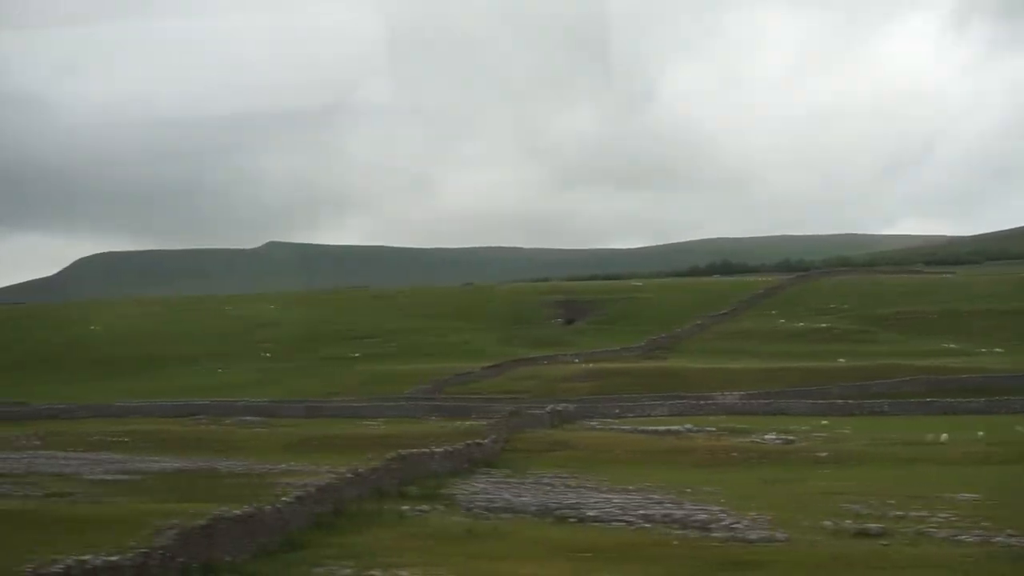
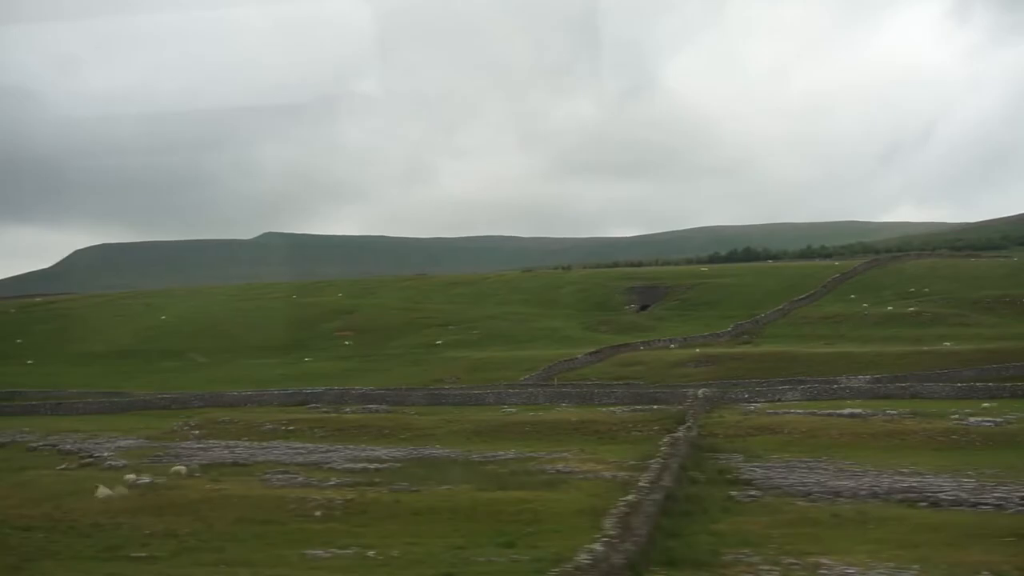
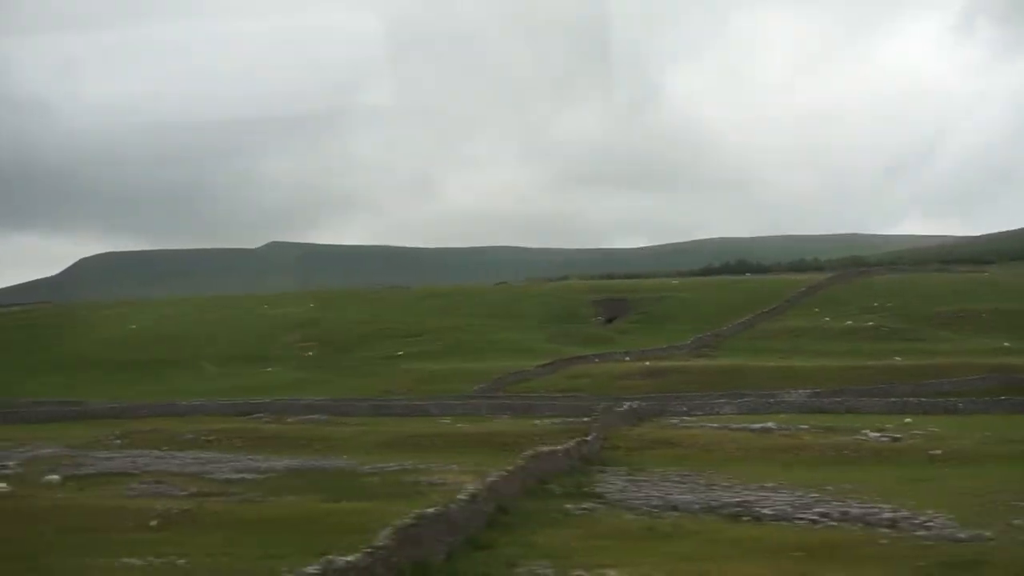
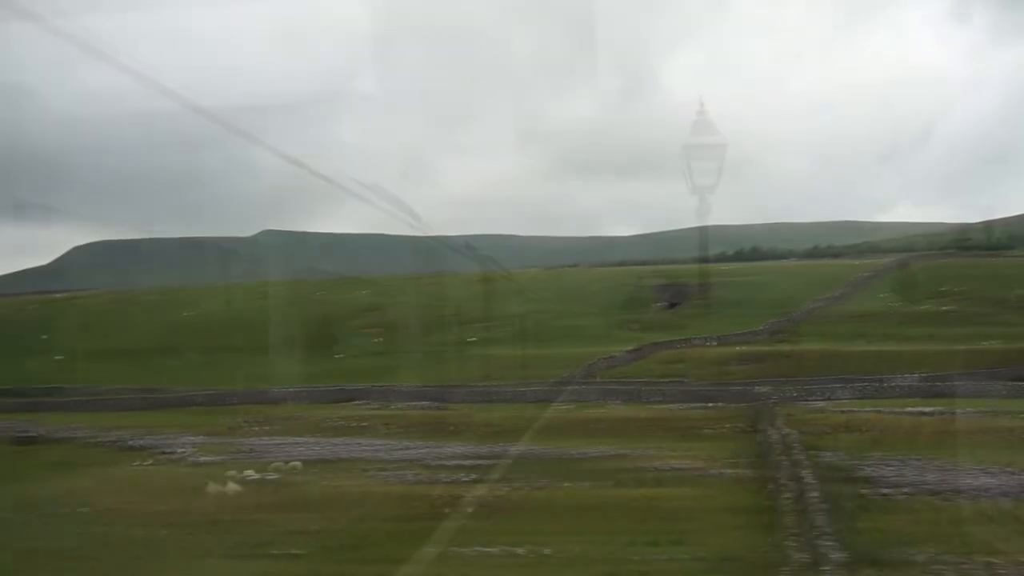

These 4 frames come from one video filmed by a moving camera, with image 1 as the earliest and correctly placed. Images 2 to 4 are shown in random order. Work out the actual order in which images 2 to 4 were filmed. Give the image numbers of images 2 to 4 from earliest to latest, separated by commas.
3, 2, 4
